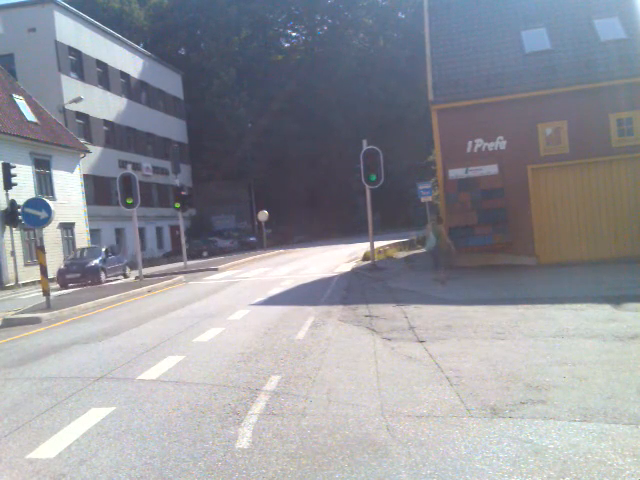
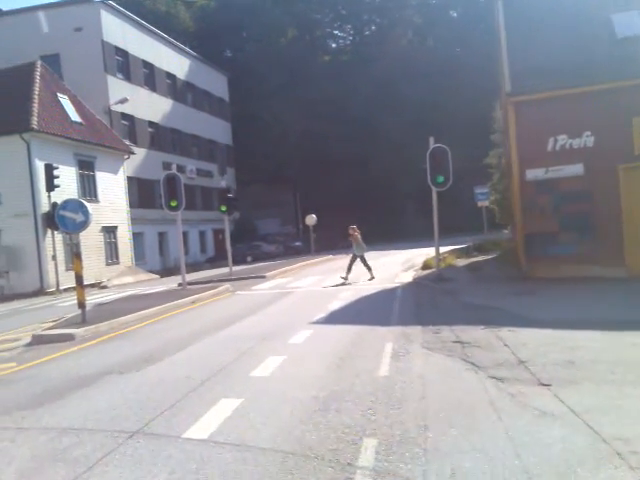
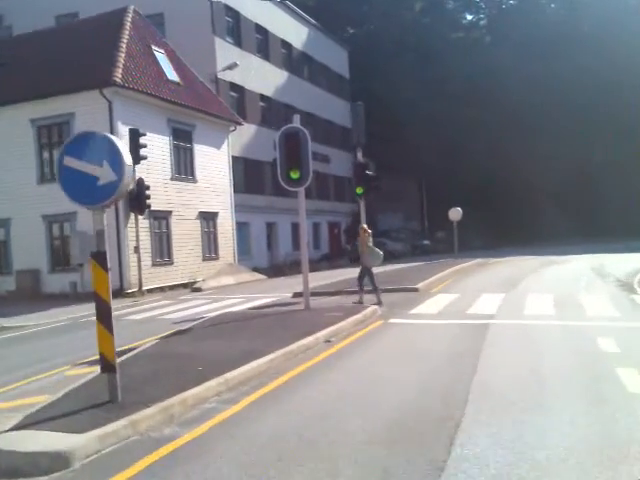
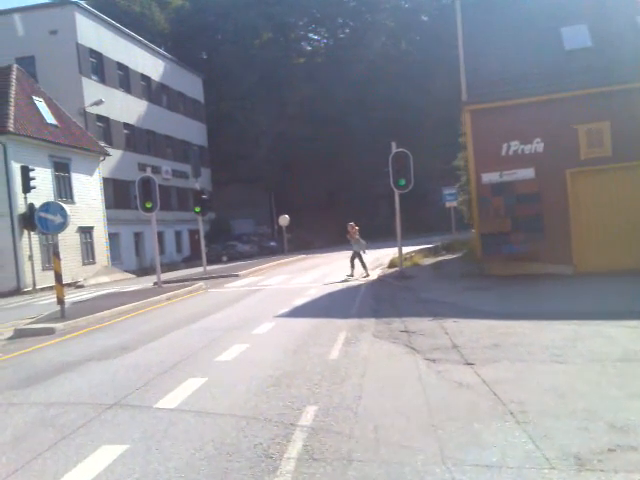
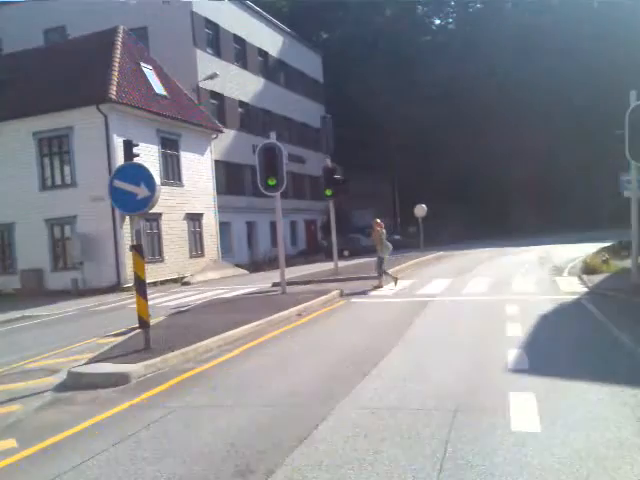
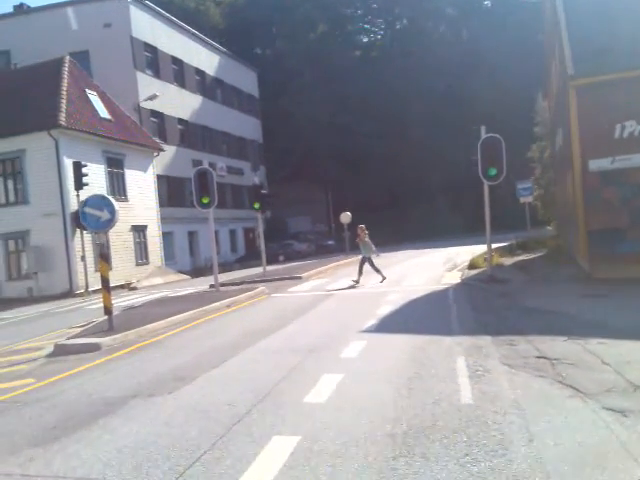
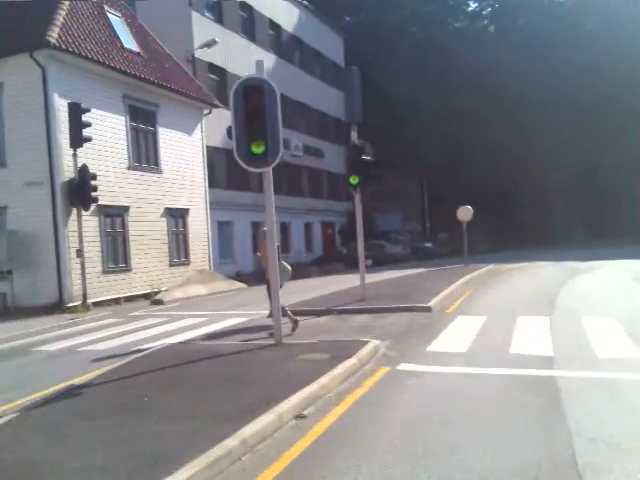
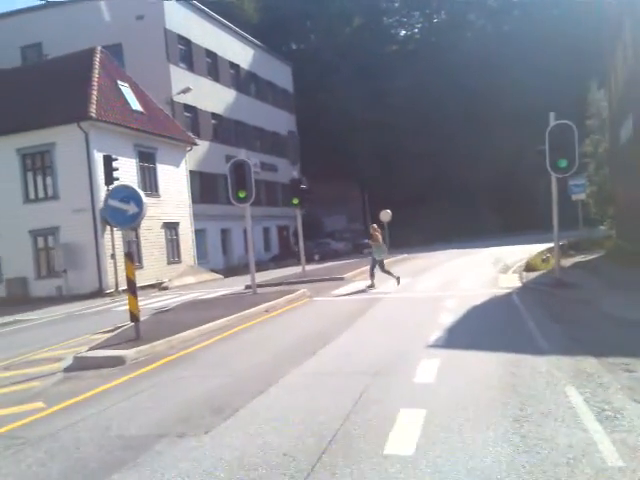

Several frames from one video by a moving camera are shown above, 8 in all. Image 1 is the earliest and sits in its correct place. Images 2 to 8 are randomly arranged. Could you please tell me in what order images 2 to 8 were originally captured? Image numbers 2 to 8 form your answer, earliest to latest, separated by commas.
4, 2, 6, 8, 5, 3, 7
